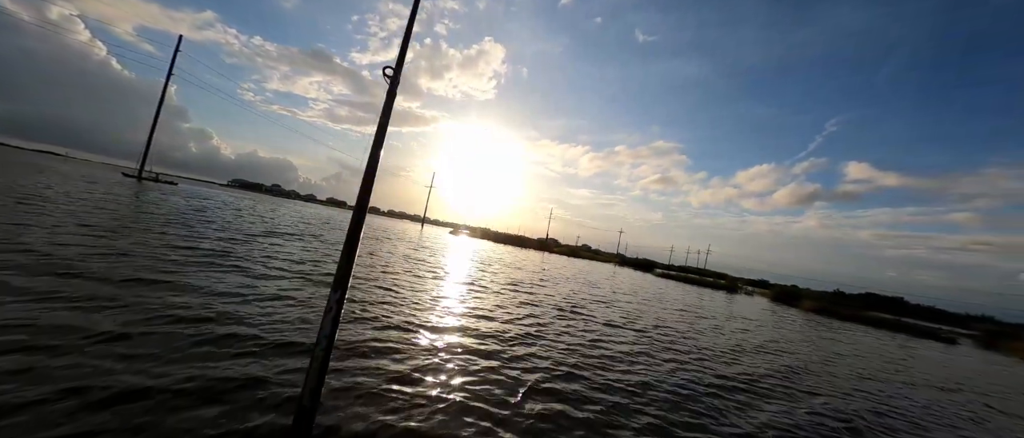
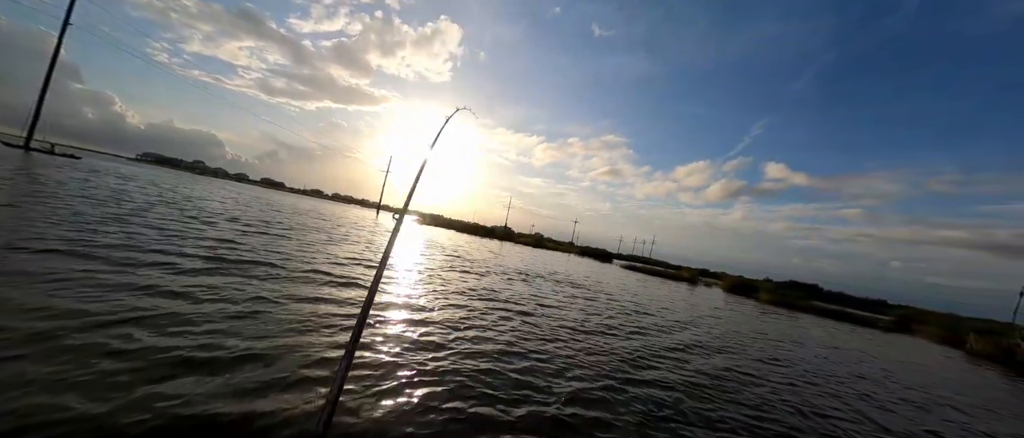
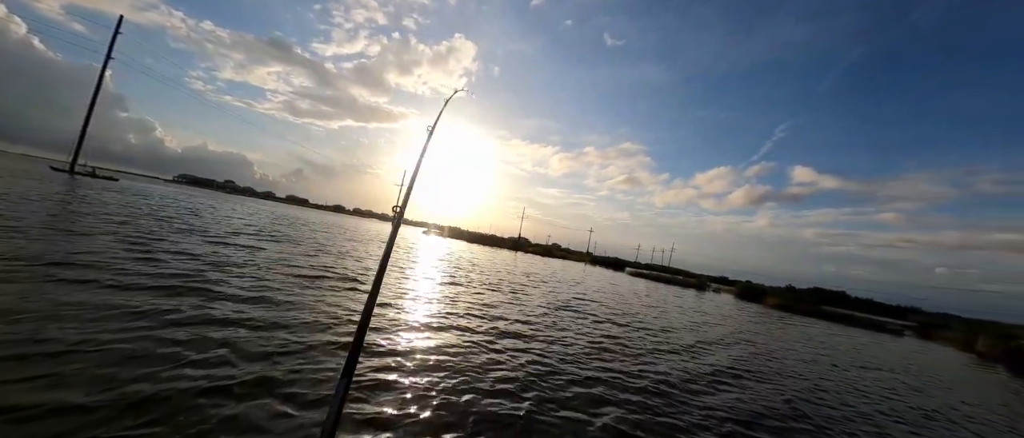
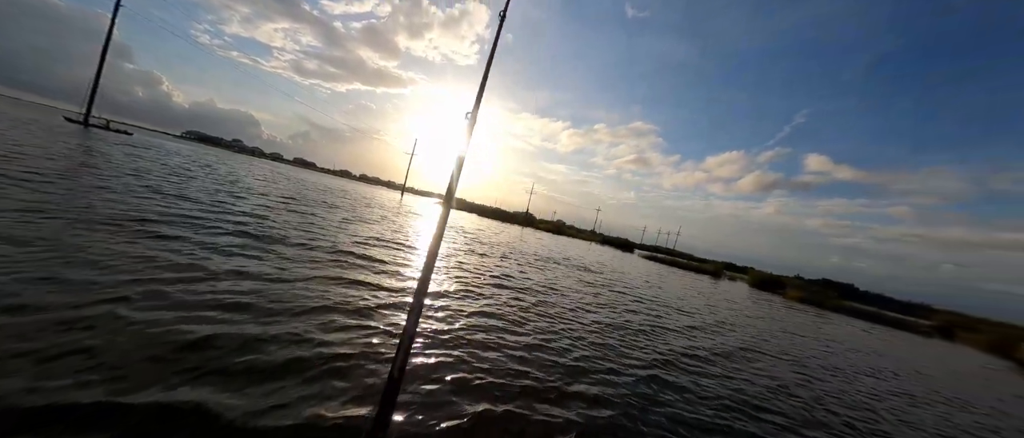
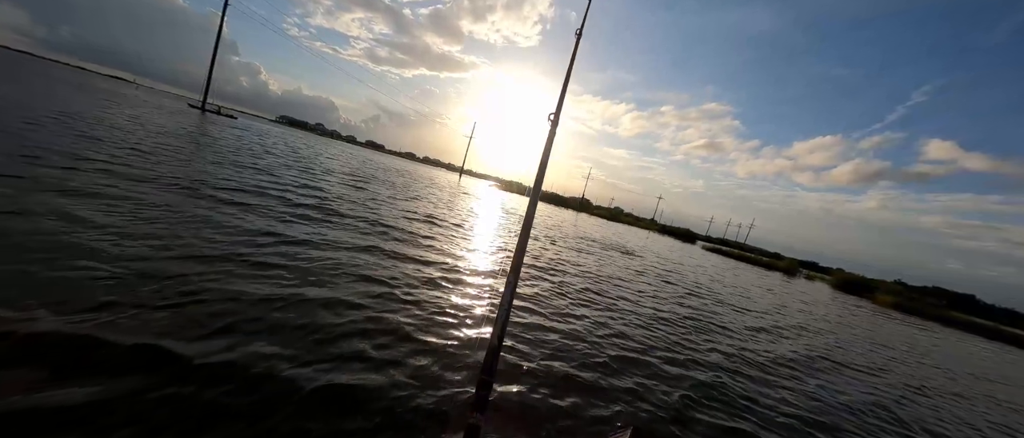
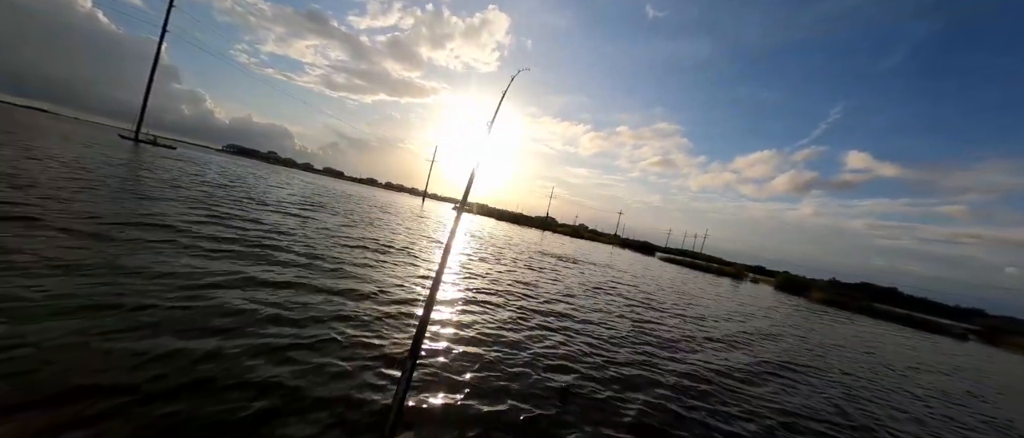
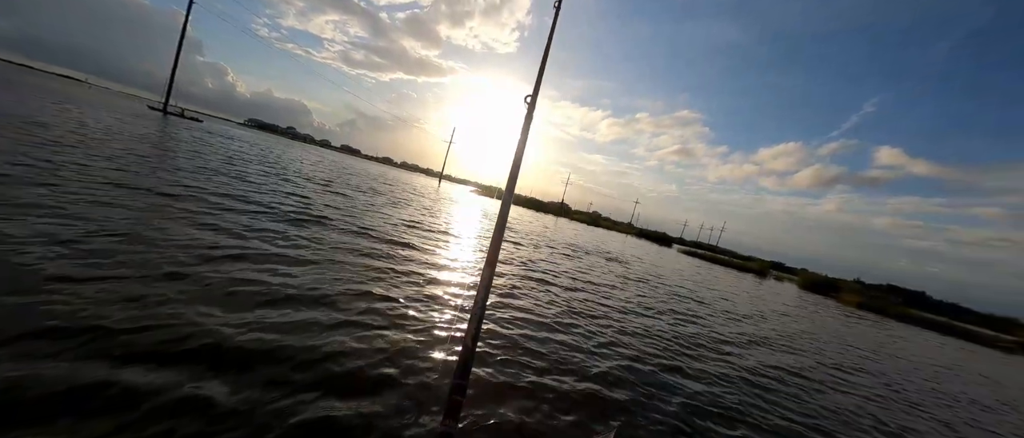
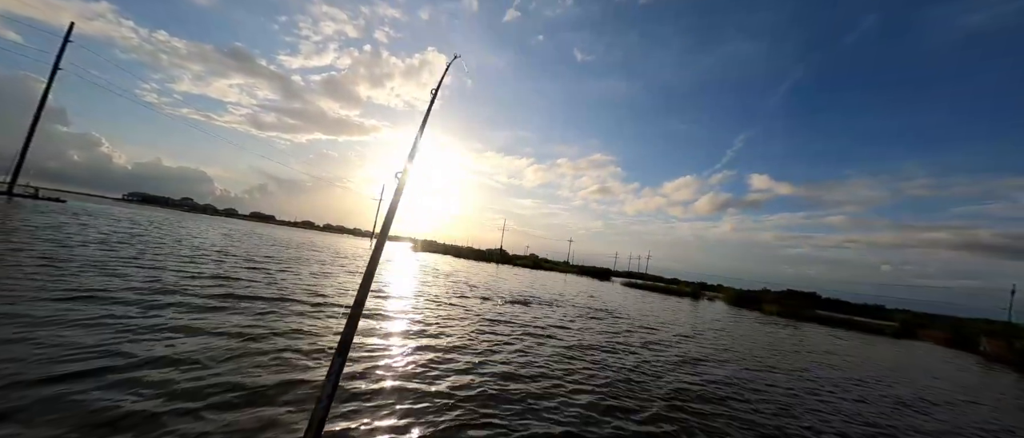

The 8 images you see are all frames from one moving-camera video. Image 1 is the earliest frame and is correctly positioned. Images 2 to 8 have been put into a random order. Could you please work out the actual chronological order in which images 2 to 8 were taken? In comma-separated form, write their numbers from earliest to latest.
3, 6, 5, 7, 4, 2, 8
